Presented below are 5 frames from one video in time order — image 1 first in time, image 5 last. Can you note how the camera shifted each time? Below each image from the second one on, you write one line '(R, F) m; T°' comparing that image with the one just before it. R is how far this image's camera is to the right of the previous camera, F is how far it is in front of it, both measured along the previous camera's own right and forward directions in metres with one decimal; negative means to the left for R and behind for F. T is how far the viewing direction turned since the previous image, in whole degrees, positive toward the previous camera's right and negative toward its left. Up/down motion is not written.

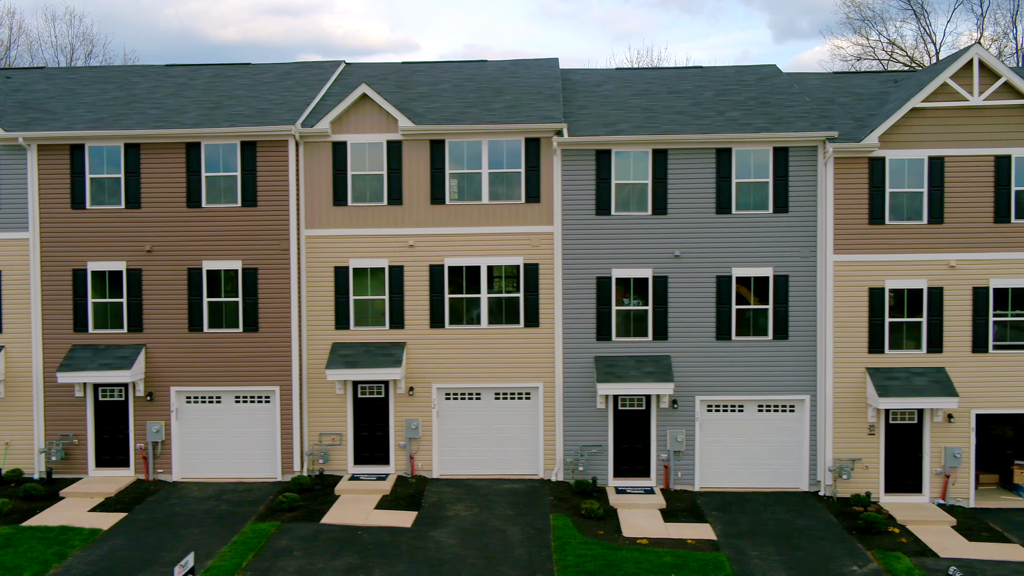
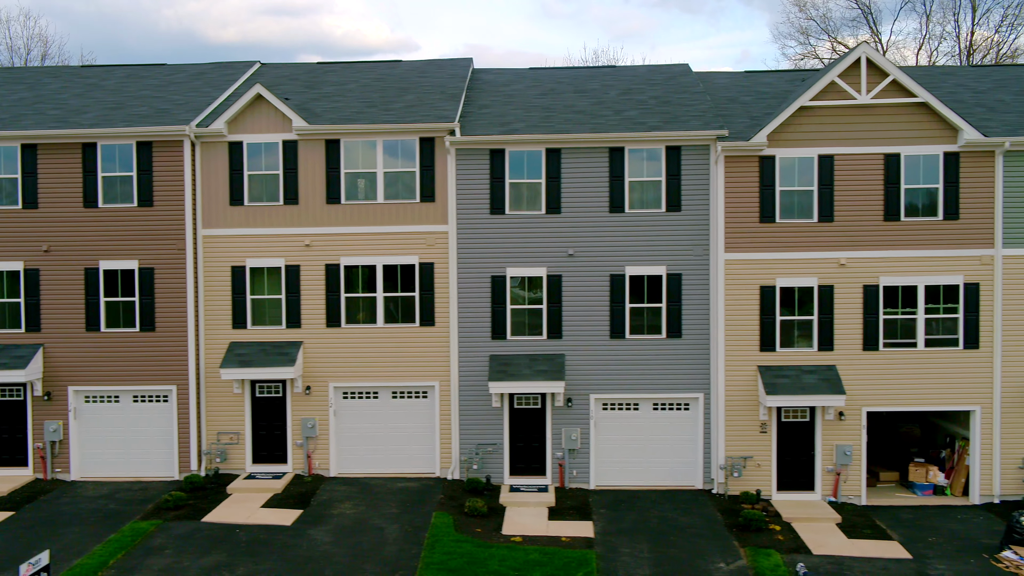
(+2.6, -0.1) m; 0°
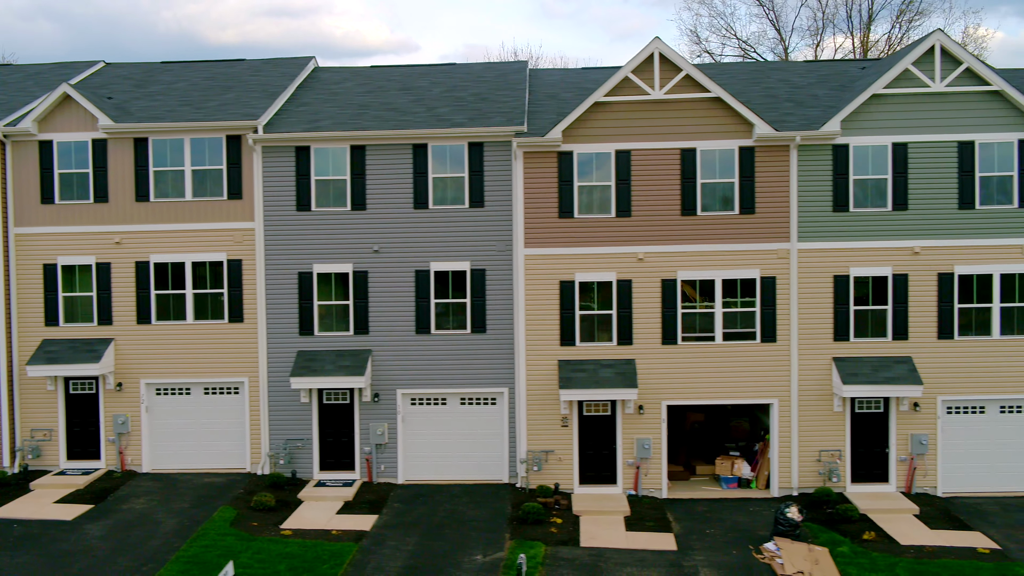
(+4.8, -0.1) m; 0°
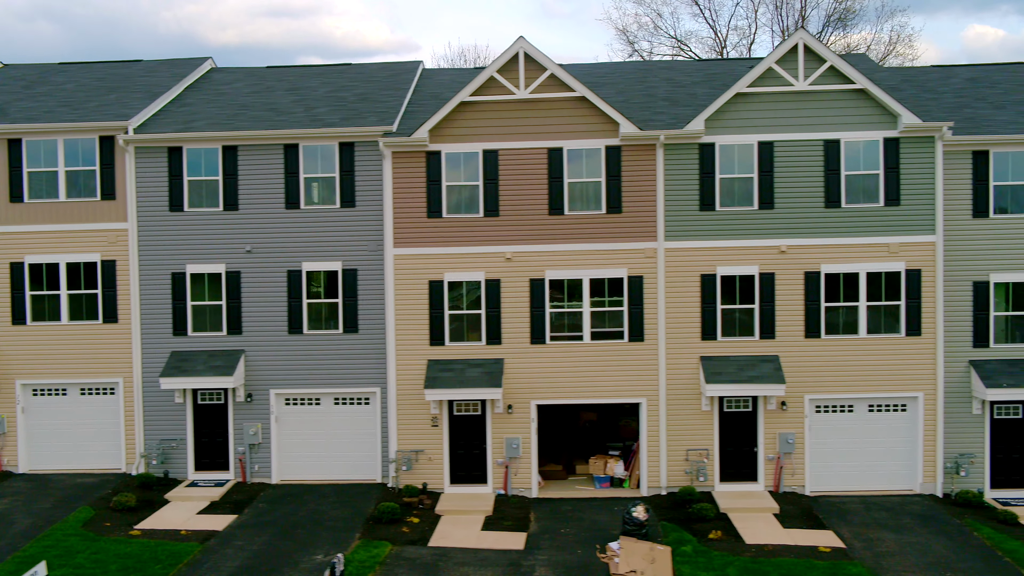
(+3.1, 0.0) m; 0°
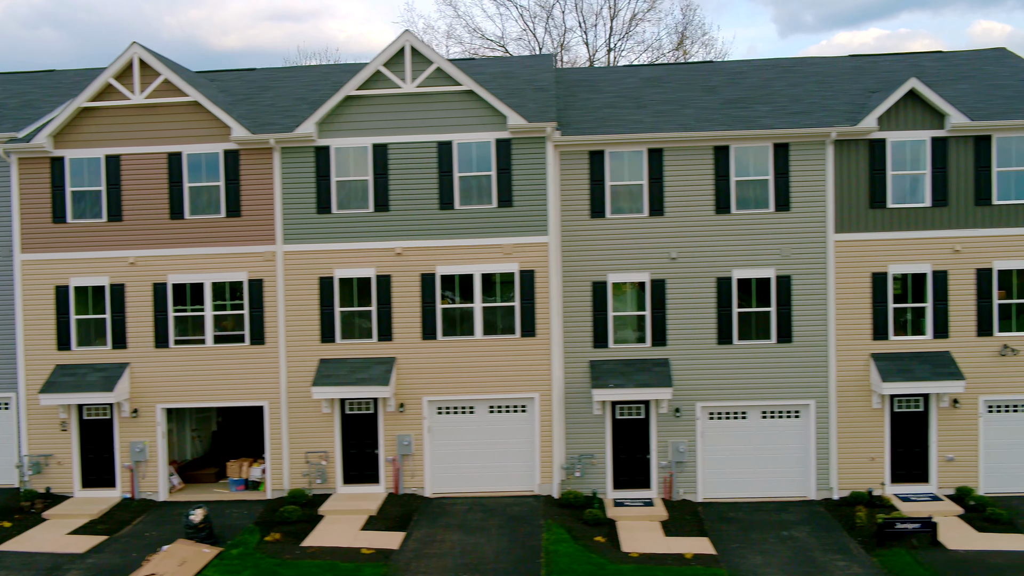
(+9.1, 0.0) m; -1°
